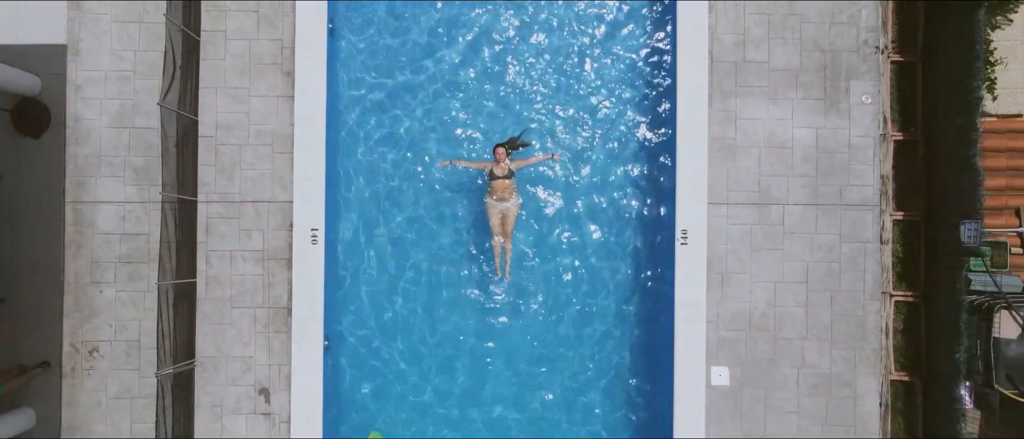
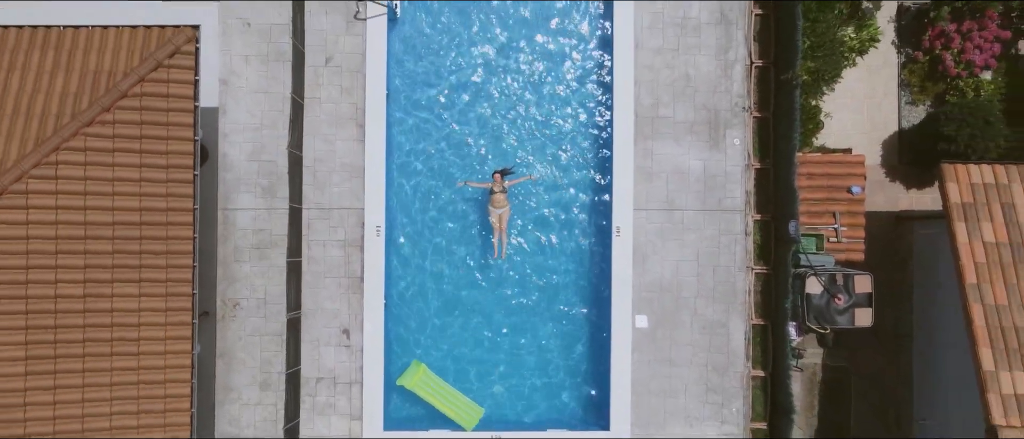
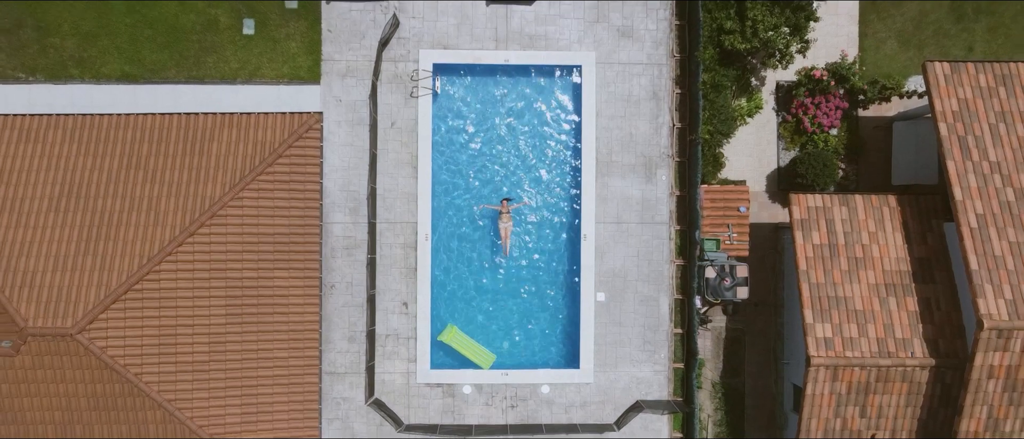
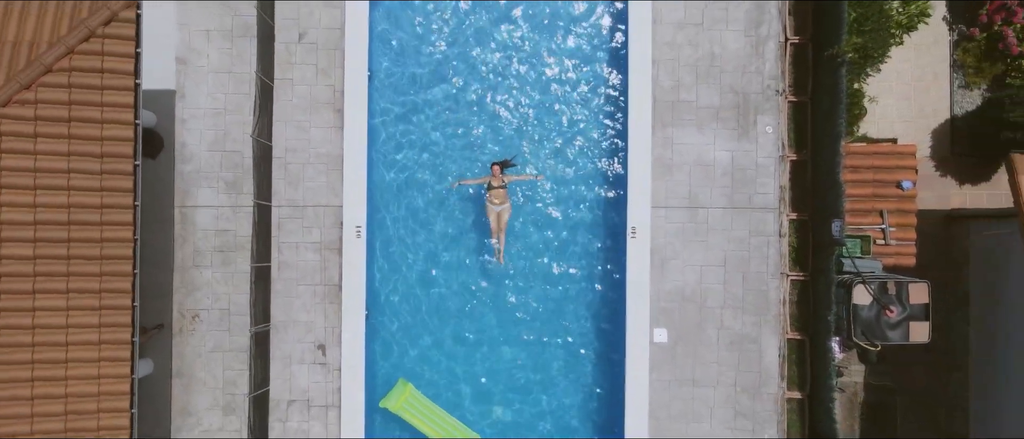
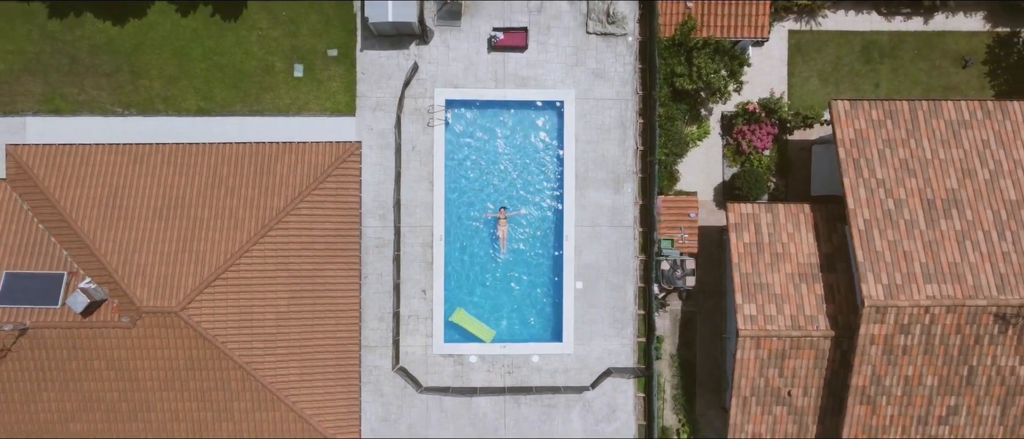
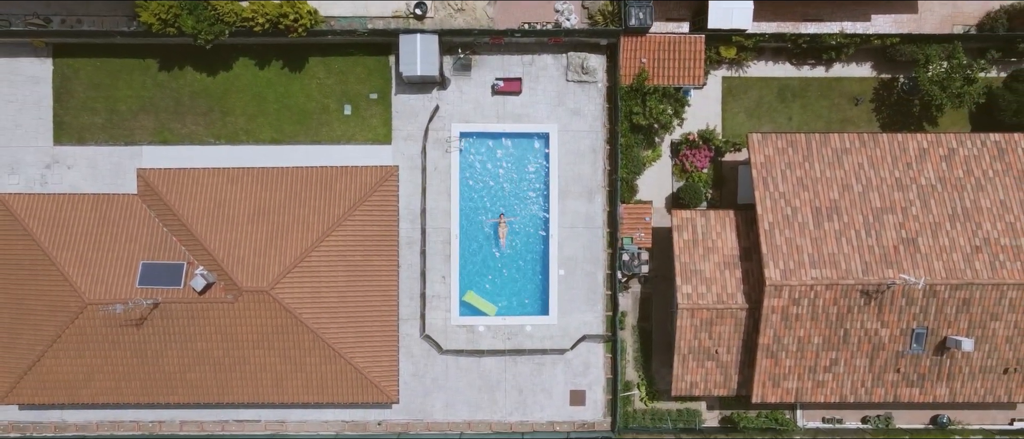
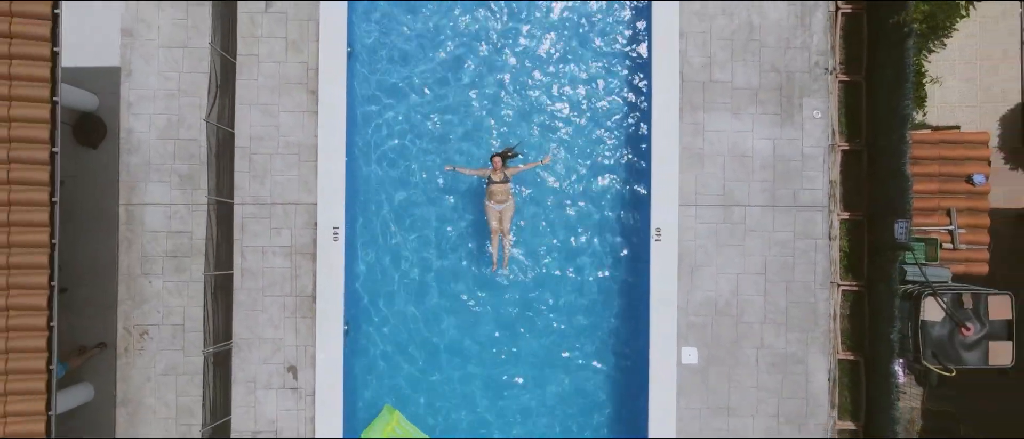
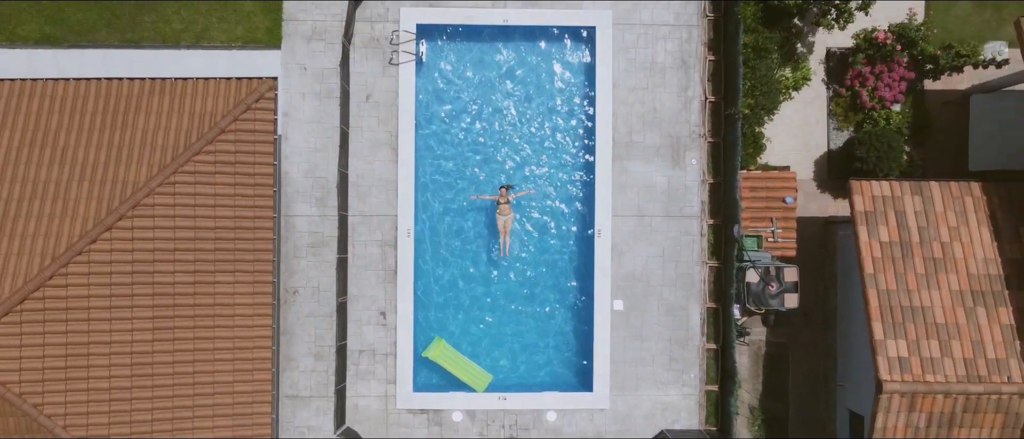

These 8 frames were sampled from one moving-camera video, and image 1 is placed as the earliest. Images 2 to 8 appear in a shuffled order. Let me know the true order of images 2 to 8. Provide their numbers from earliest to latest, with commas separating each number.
7, 4, 2, 8, 3, 5, 6
